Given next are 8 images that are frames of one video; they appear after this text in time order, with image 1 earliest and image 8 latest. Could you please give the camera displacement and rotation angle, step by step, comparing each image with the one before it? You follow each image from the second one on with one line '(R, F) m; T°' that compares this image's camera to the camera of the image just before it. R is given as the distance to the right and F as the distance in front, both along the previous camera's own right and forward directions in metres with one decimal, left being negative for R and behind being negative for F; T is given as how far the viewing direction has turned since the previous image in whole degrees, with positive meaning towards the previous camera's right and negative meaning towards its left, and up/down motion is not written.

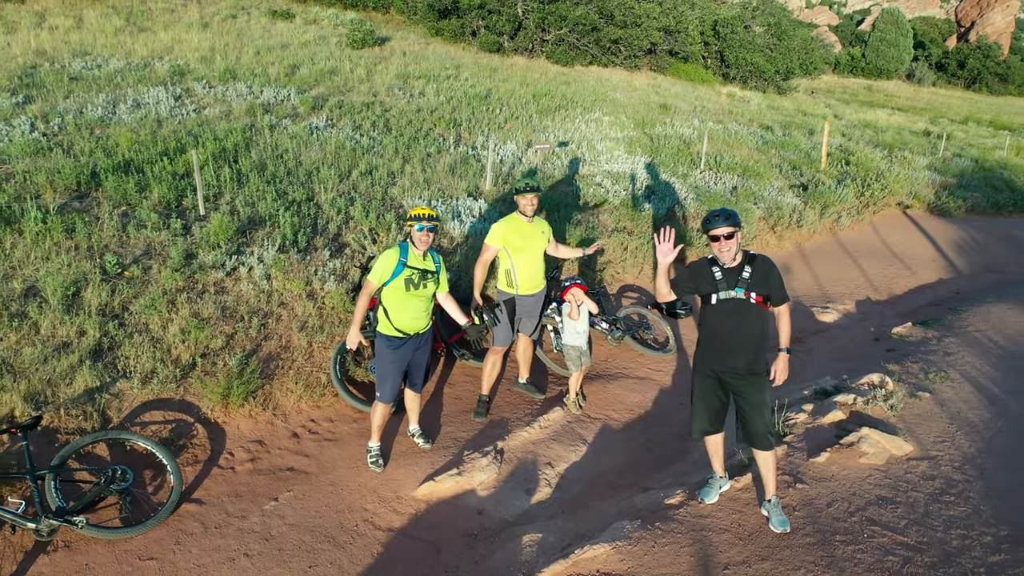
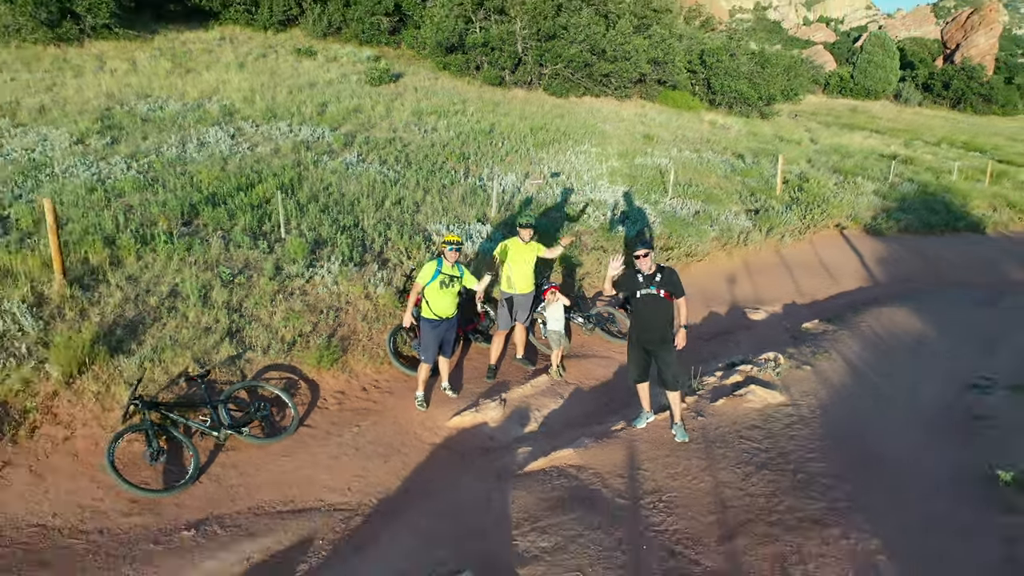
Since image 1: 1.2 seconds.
(0.0, -1.0) m; 0°
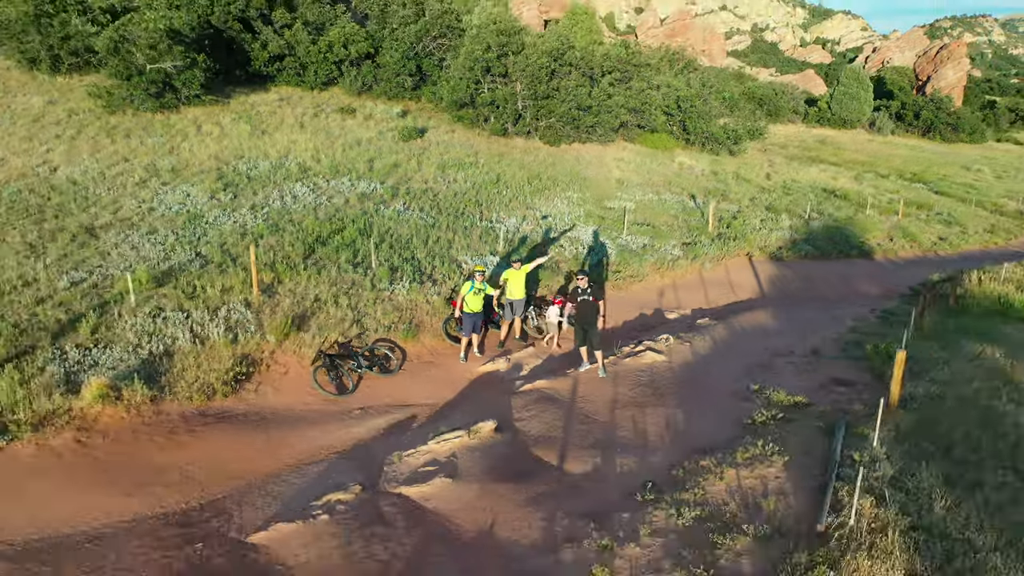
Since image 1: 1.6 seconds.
(0.0, -2.4) m; 0°
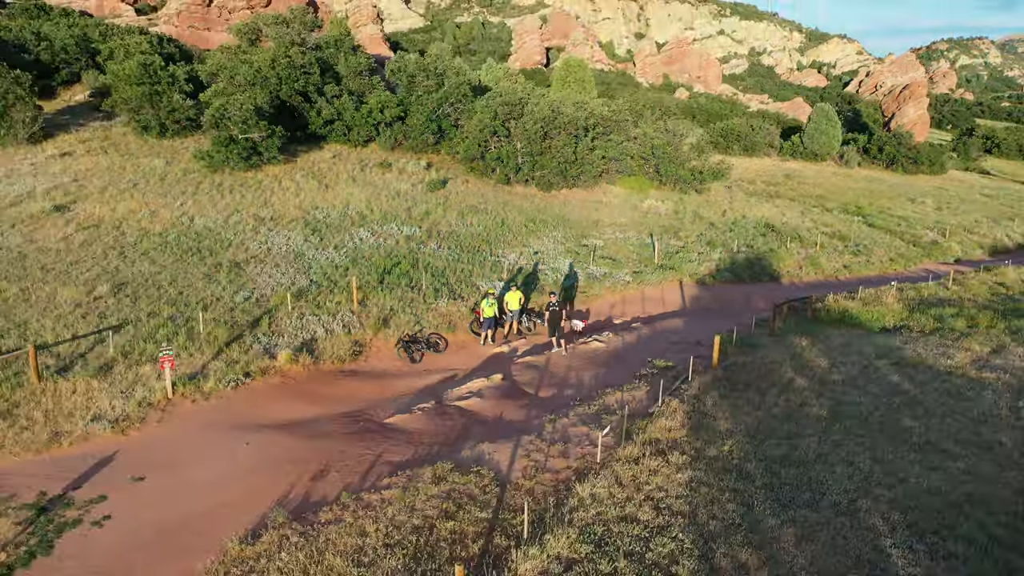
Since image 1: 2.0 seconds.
(0.0, -3.6) m; 0°
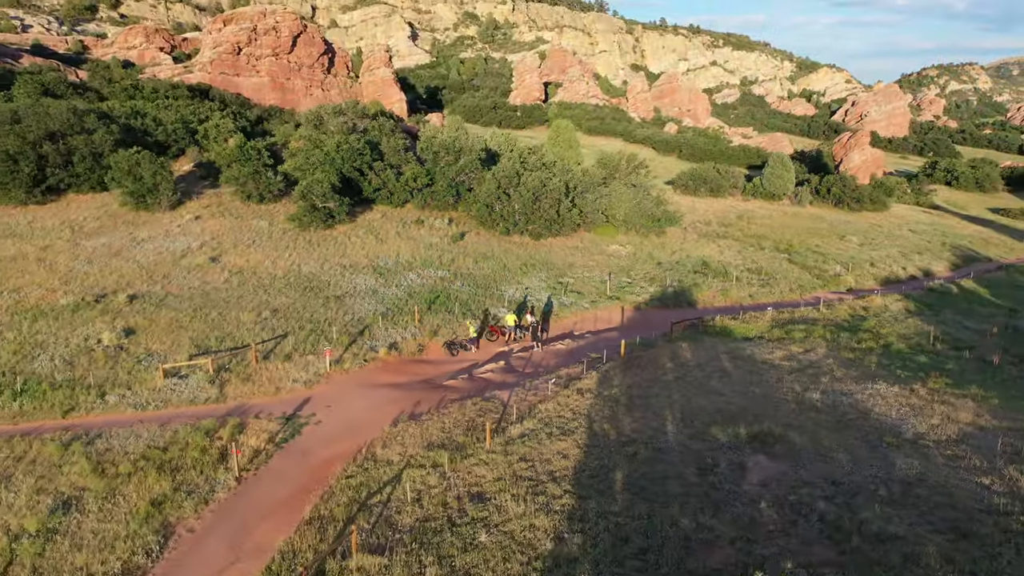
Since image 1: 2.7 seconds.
(+0.1, -6.2) m; 0°
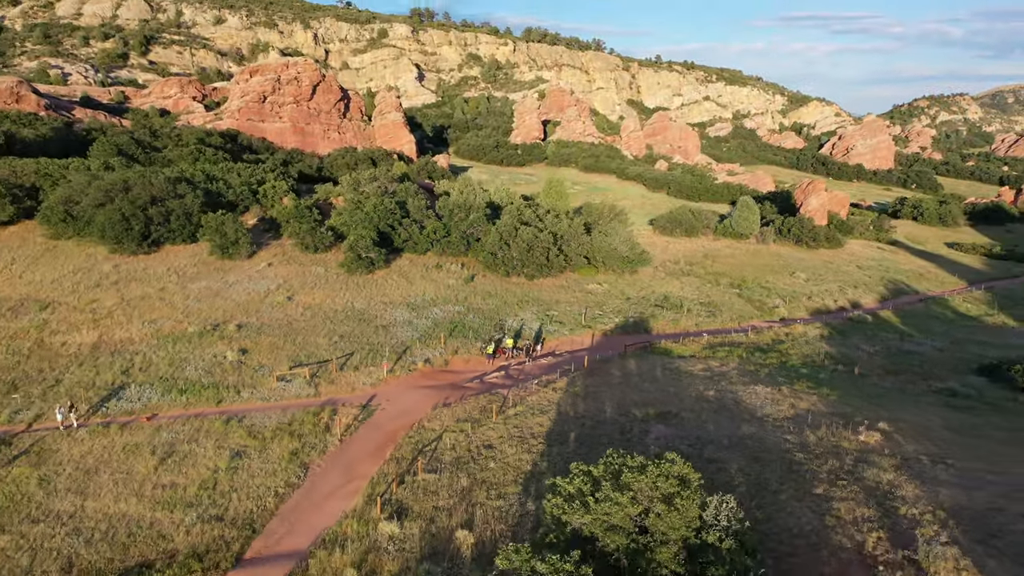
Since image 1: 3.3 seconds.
(+0.1, -6.3) m; 0°
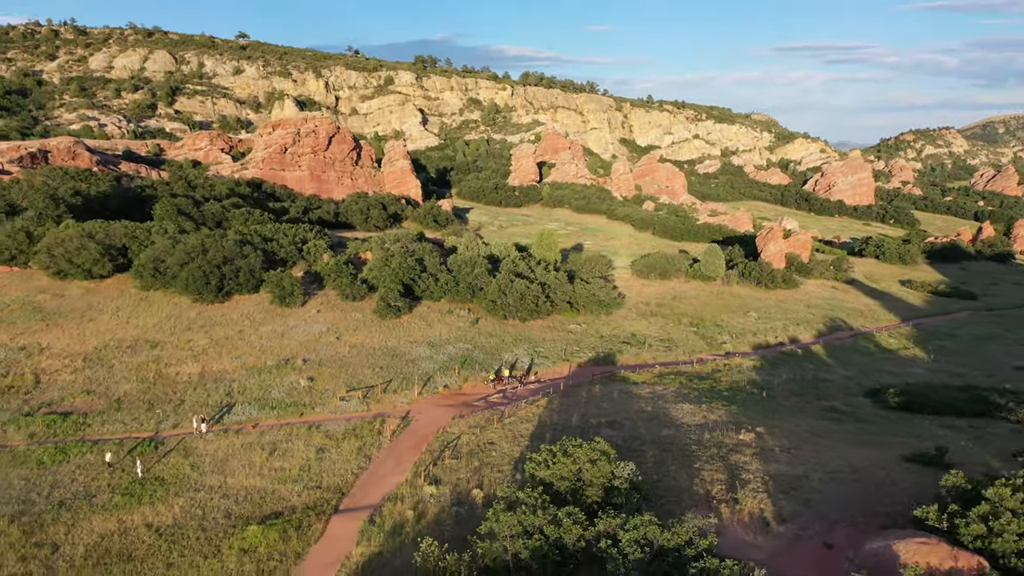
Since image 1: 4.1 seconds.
(+0.1, -7.7) m; 0°
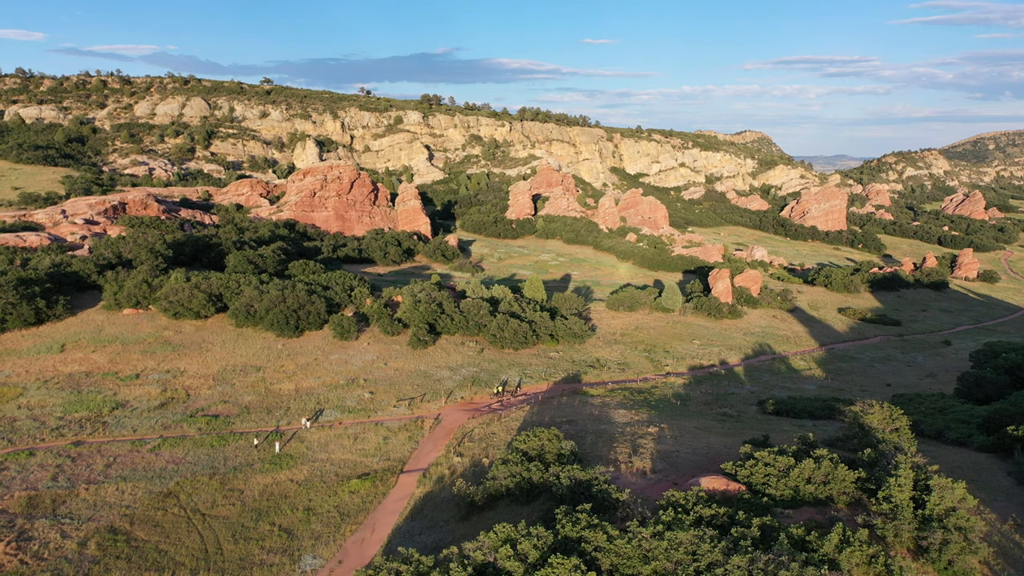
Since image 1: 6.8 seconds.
(+0.2, -13.8) m; 0°
